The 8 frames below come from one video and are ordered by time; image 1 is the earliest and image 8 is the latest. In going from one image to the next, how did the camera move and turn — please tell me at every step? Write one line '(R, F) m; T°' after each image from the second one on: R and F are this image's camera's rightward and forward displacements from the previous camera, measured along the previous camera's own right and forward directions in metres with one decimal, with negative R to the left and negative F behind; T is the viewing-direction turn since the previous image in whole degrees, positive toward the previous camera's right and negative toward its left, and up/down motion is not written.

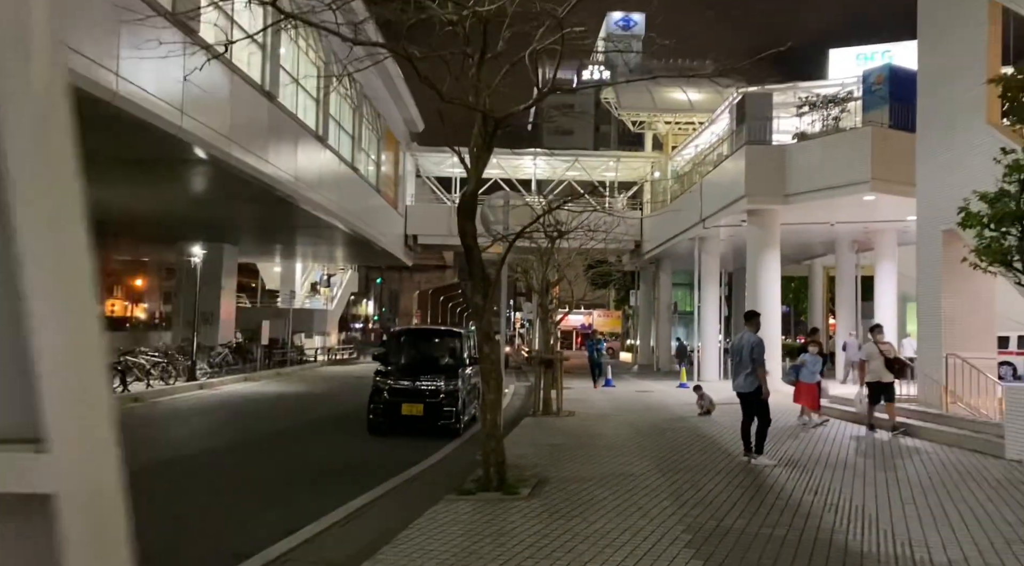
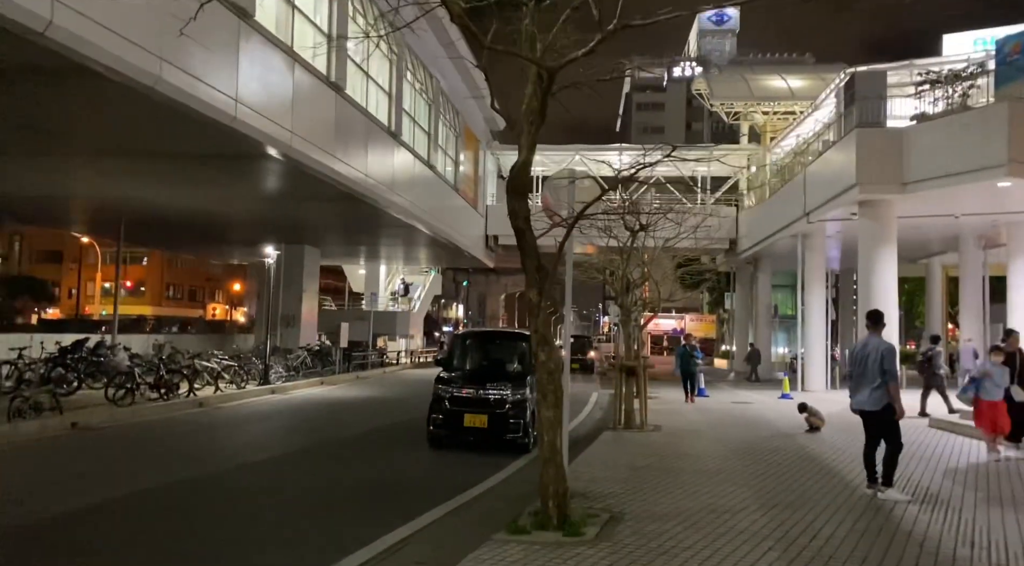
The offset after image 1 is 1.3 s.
(+0.2, +1.5) m; -6°
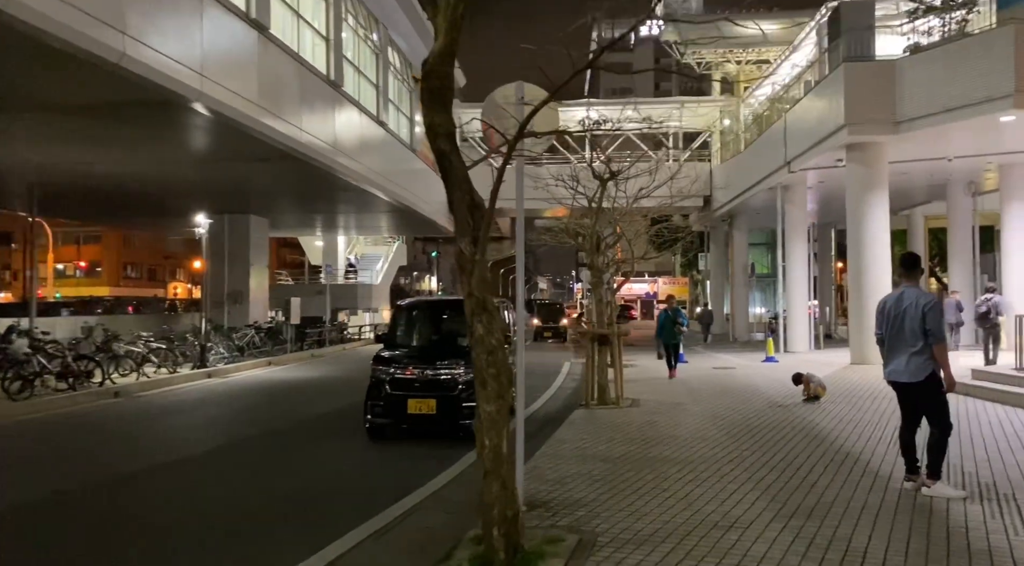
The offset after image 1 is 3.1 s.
(+0.3, +1.9) m; +2°
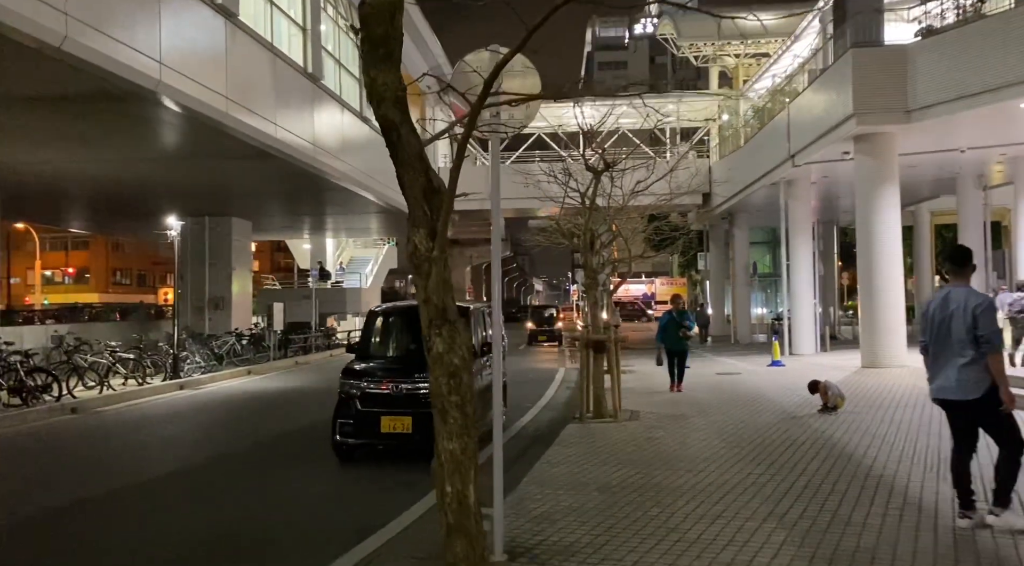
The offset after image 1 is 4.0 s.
(+0.1, +1.0) m; 0°
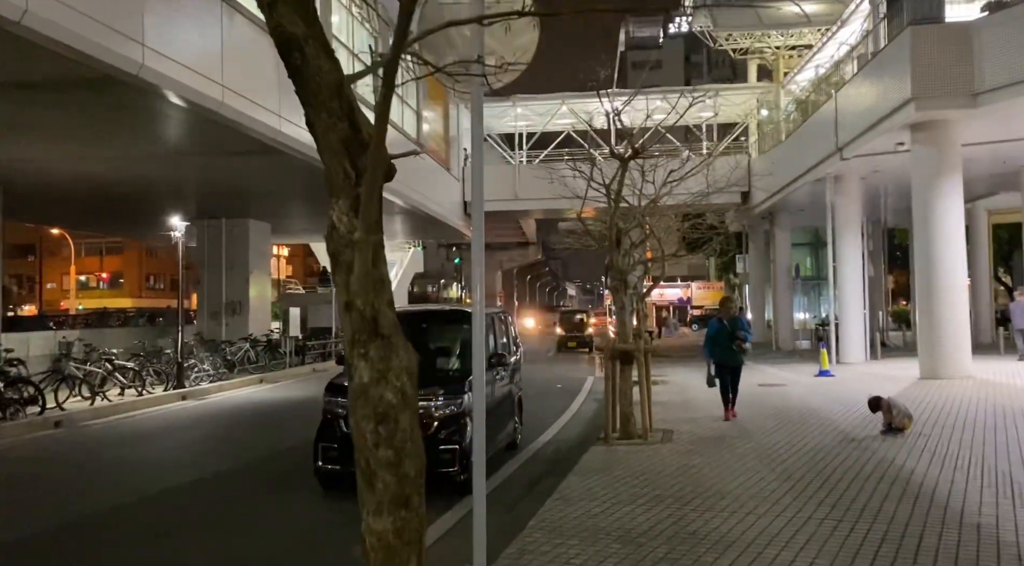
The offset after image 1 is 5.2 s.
(+0.2, +1.3) m; -2°
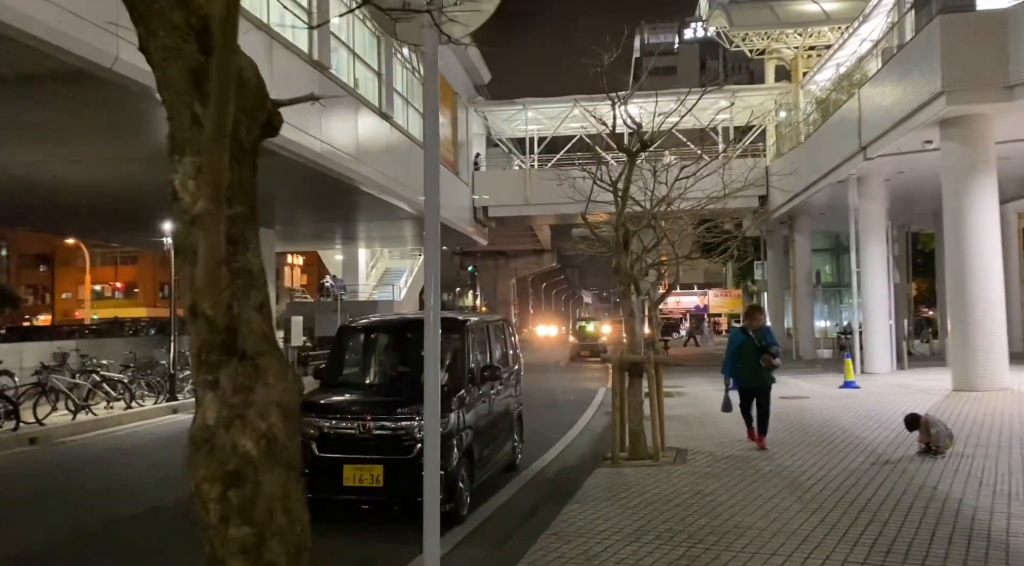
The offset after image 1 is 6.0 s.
(+0.2, +0.8) m; -1°
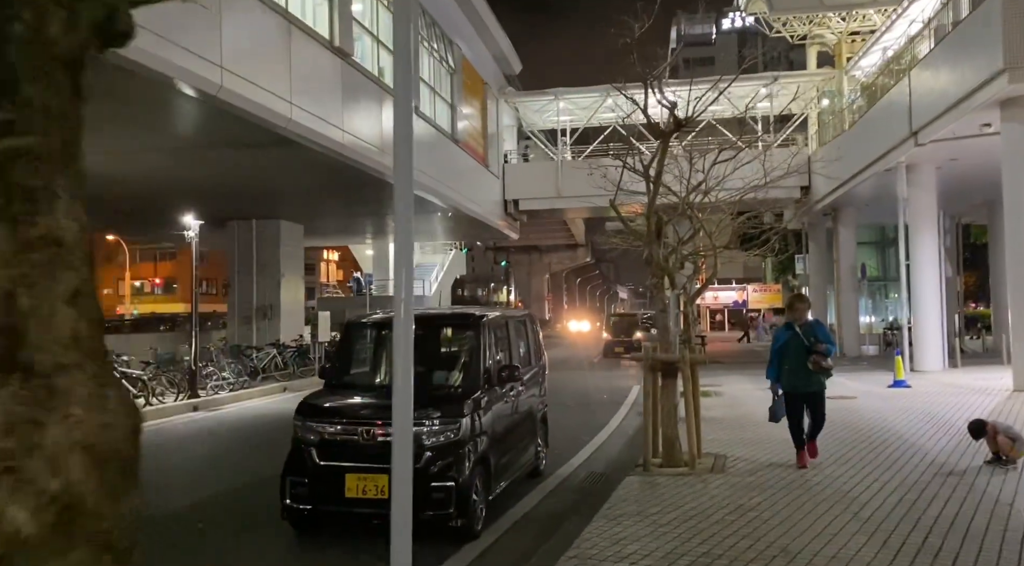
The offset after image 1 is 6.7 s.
(+0.1, +0.7) m; -2°
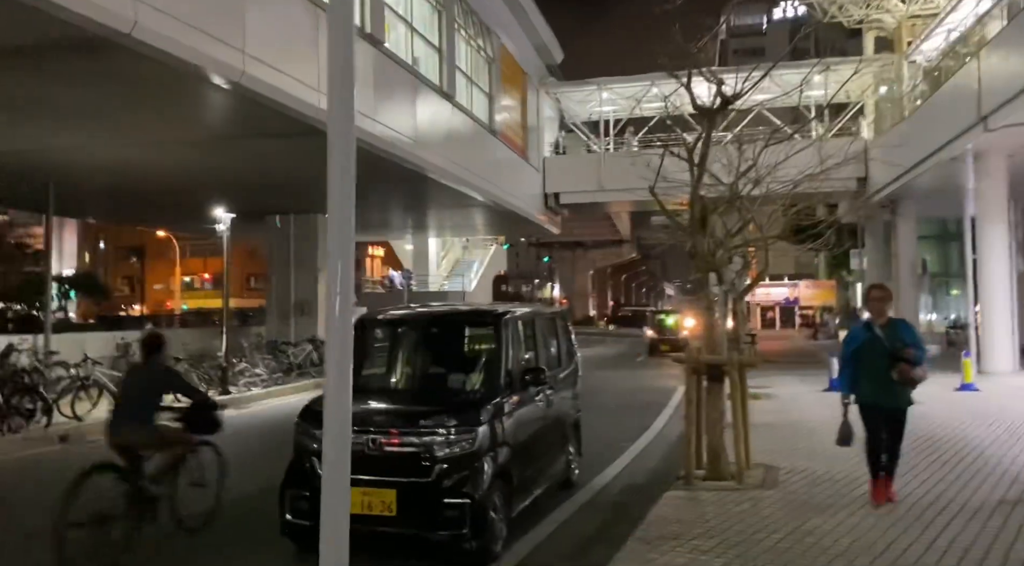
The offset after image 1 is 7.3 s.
(+0.2, +0.7) m; -3°
